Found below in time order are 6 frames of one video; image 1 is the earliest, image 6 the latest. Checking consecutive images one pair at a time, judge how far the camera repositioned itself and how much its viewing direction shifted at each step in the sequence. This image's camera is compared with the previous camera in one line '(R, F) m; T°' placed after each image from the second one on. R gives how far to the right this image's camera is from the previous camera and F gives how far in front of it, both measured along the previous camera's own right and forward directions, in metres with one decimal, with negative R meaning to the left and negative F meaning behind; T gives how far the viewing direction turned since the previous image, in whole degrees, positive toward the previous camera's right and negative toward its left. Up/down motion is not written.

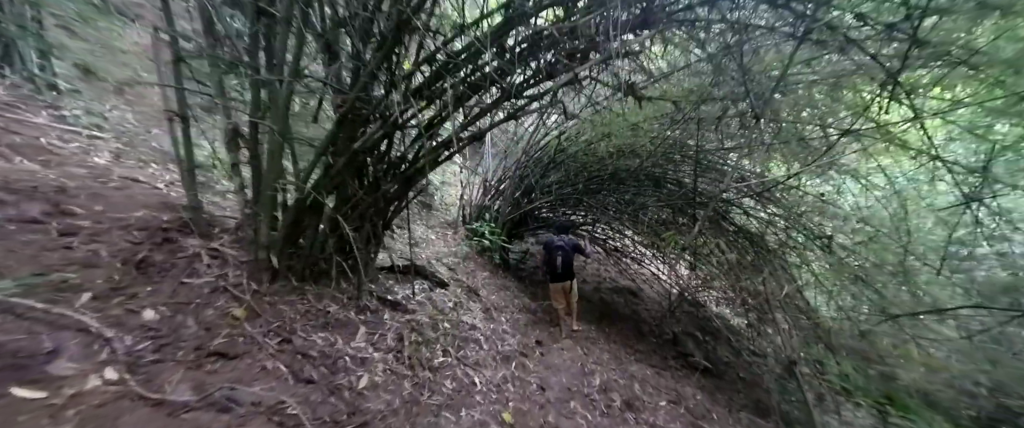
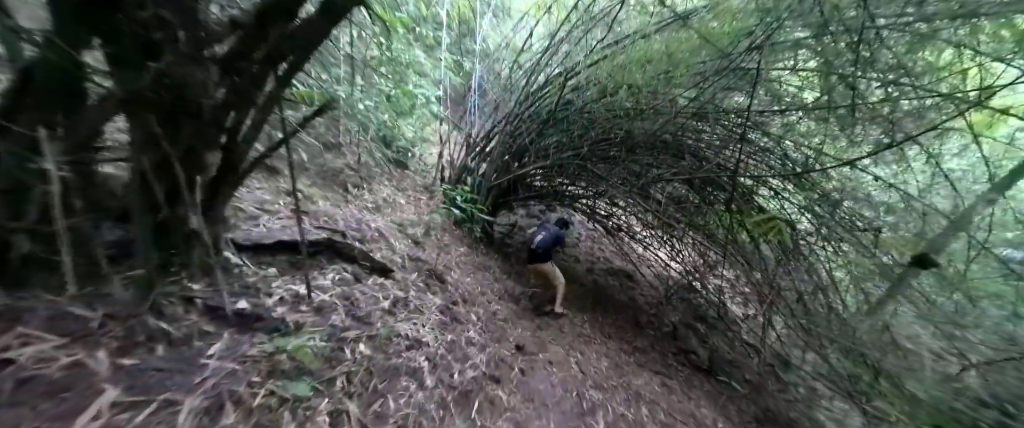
(+0.1, +0.6) m; +1°
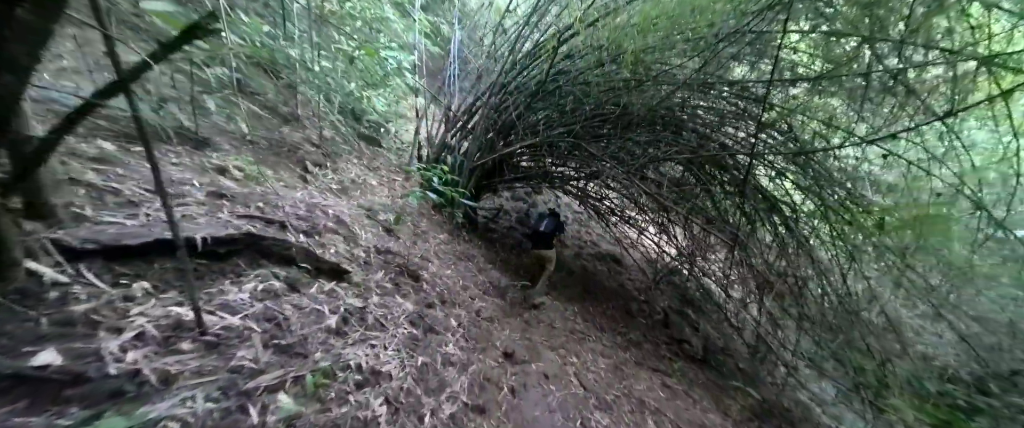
(0.0, +0.3) m; +3°
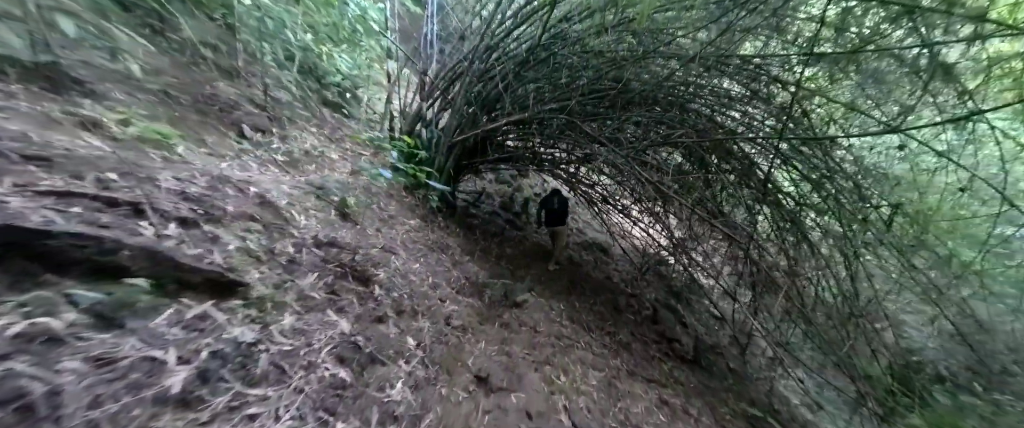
(0.0, +0.3) m; +3°
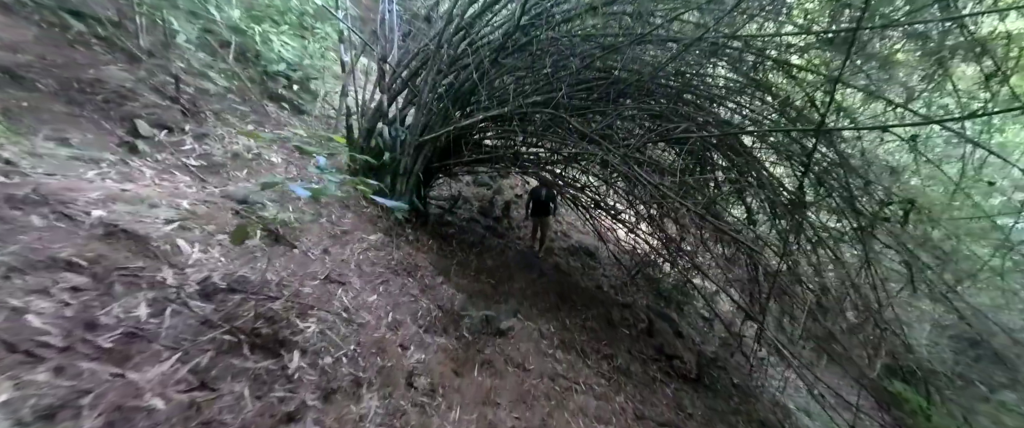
(0.0, +0.4) m; +3°
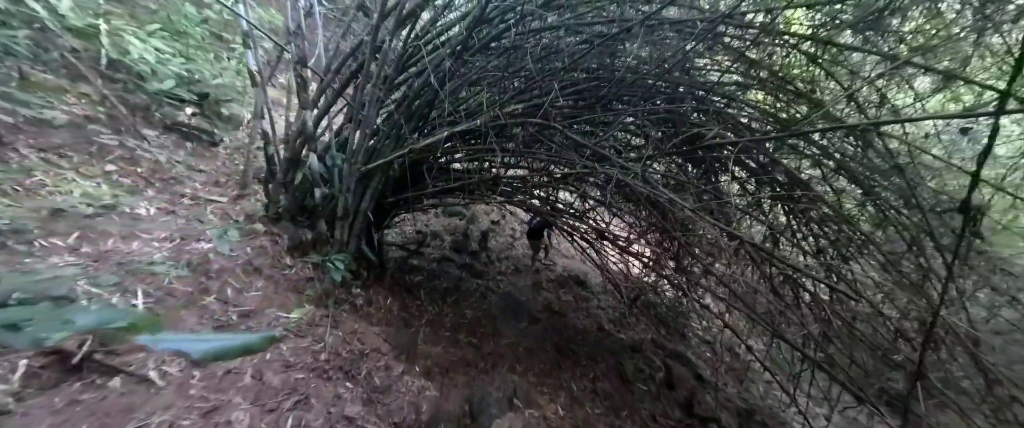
(0.0, +0.6) m; +4°
